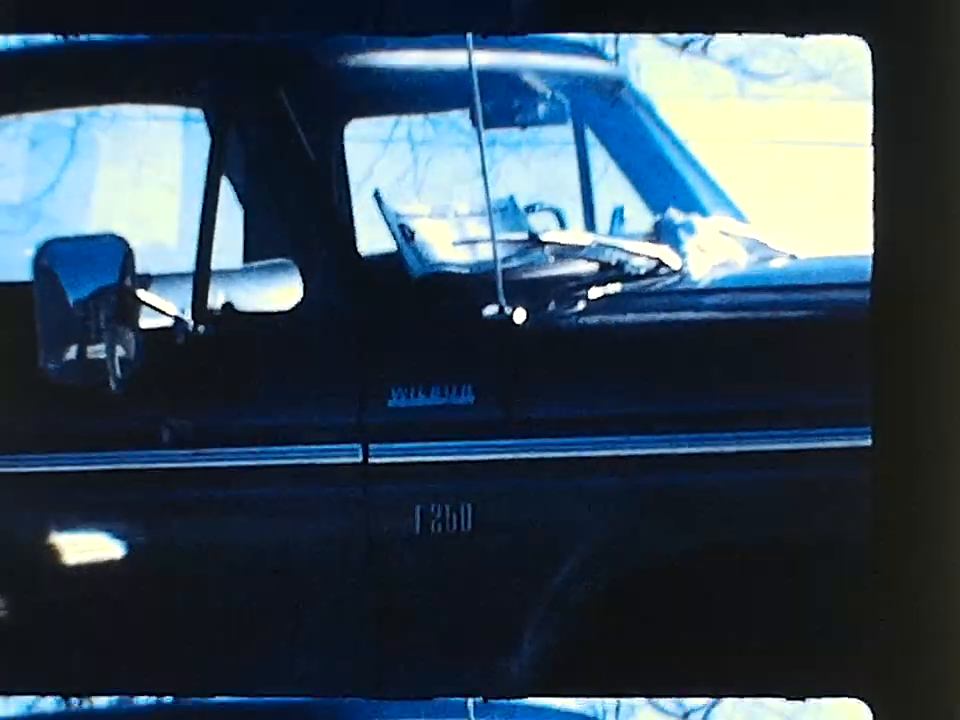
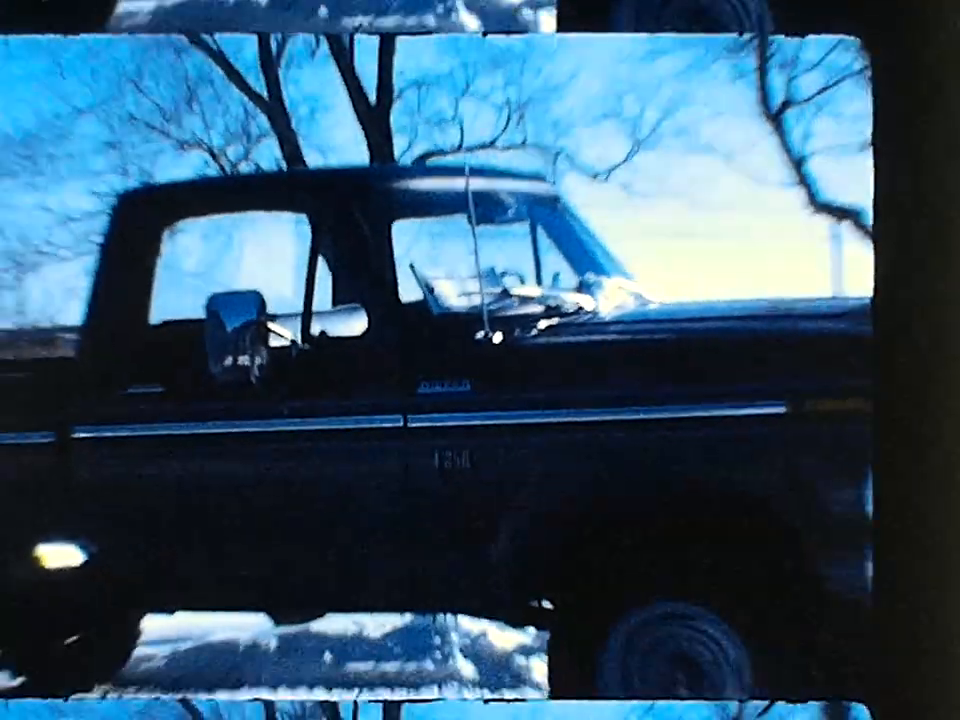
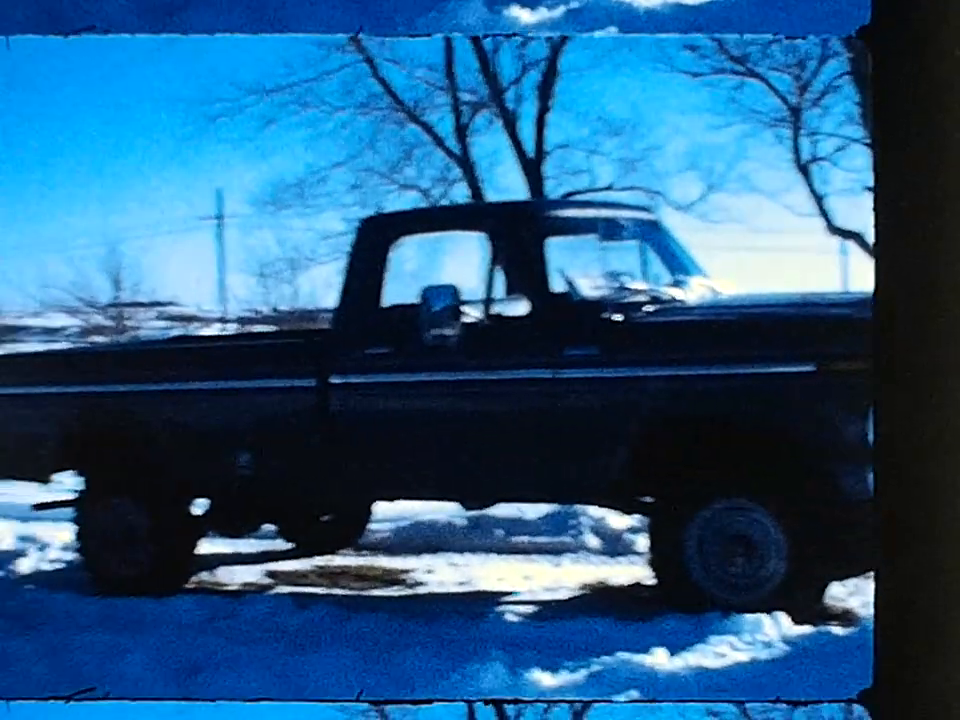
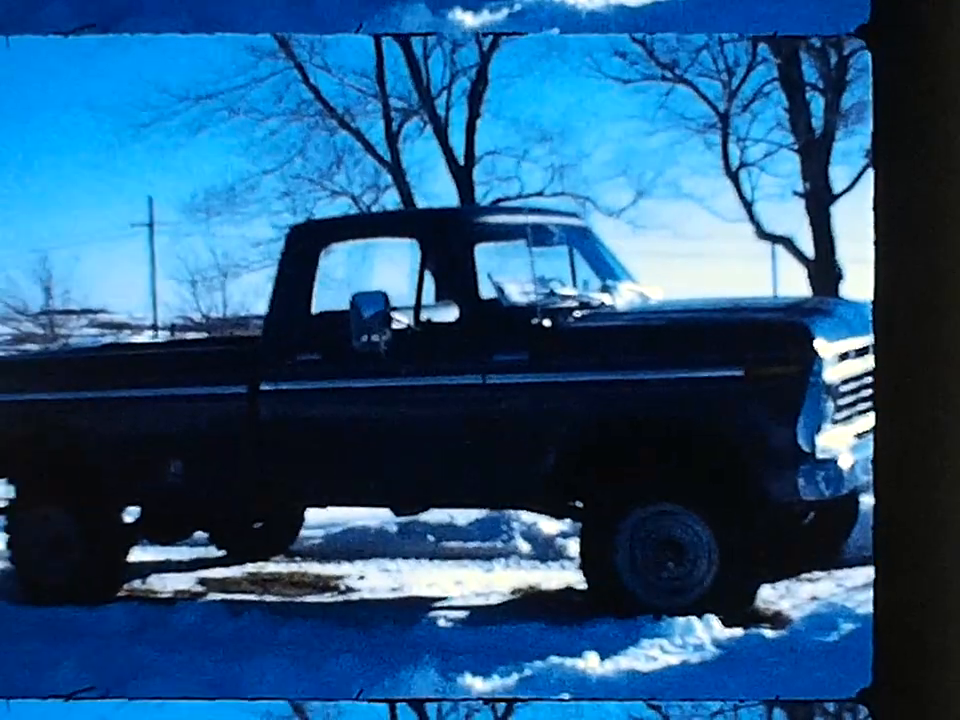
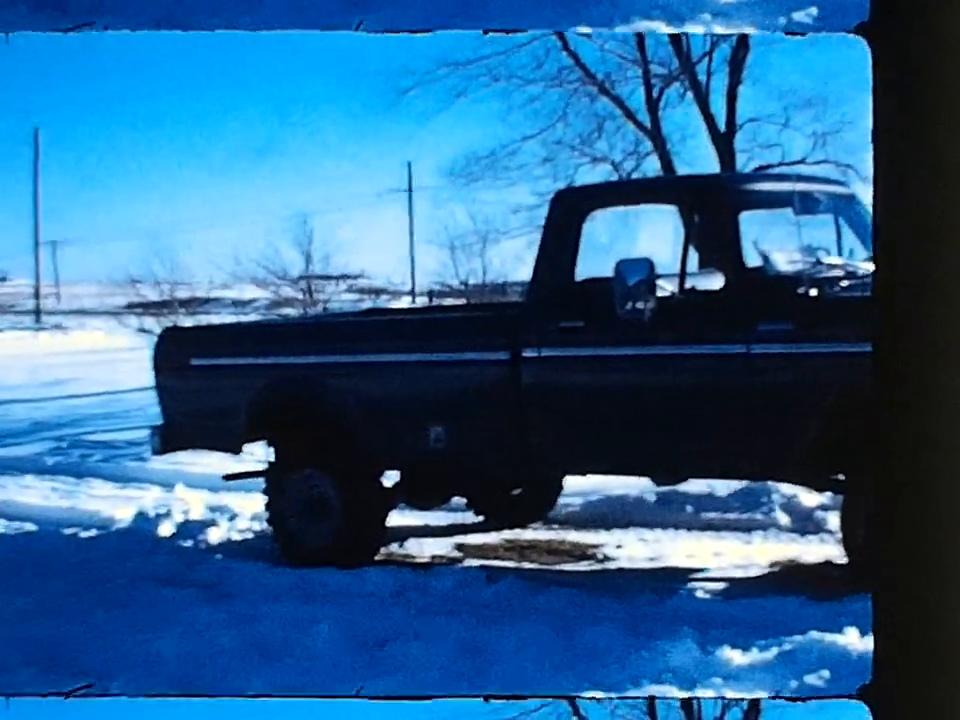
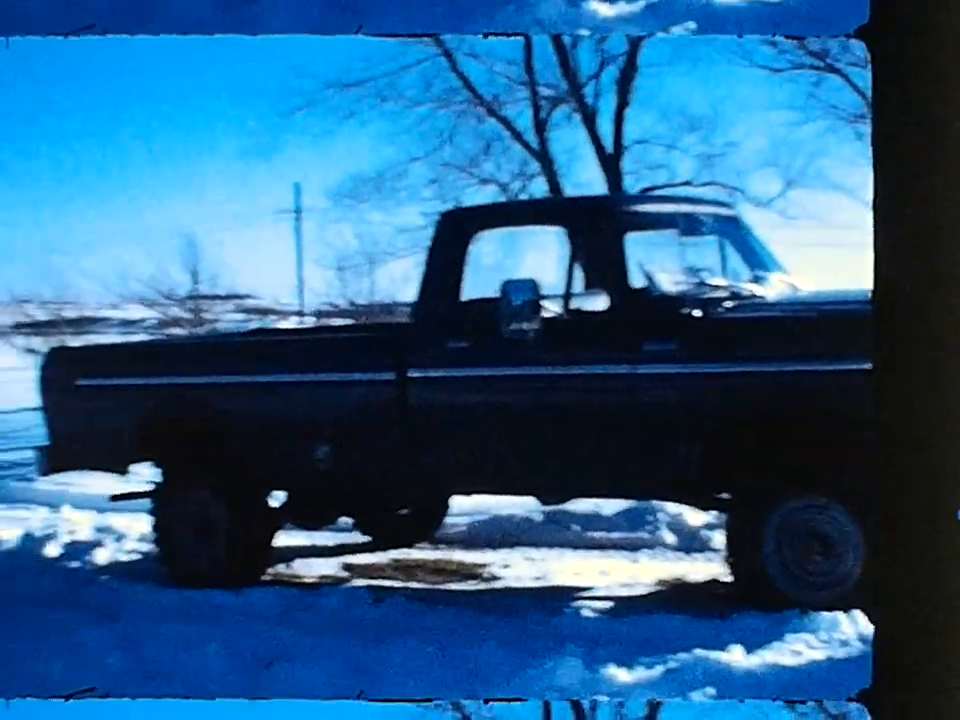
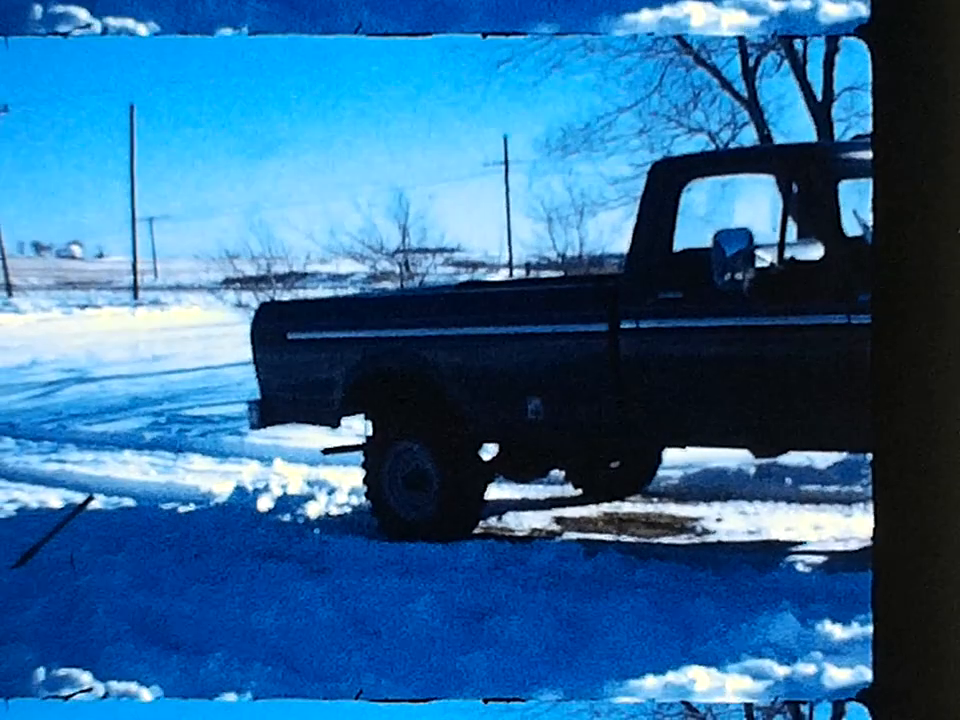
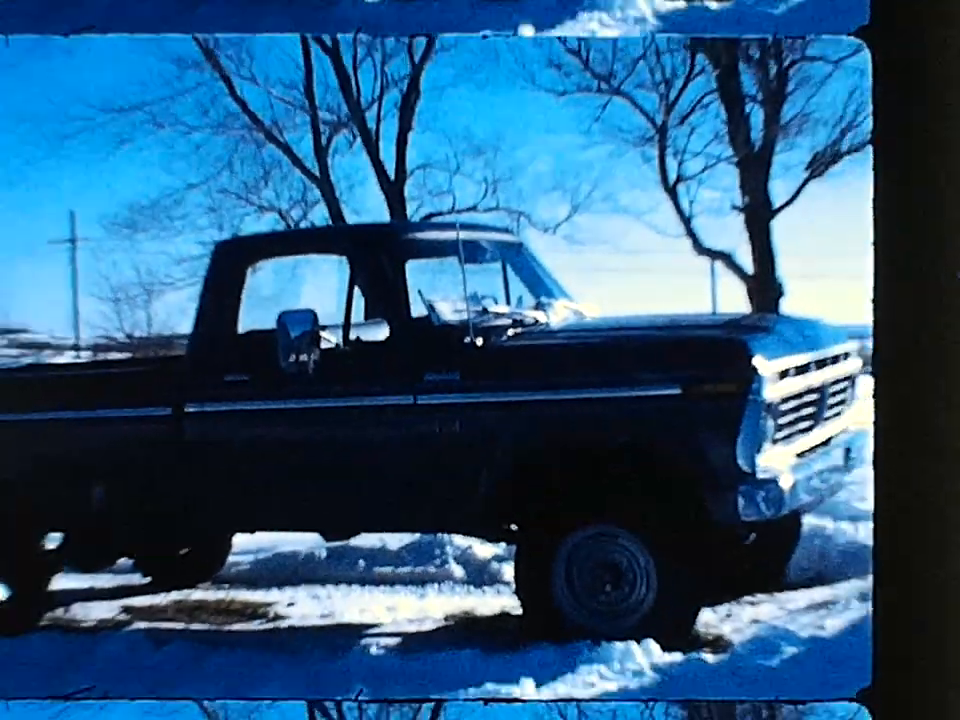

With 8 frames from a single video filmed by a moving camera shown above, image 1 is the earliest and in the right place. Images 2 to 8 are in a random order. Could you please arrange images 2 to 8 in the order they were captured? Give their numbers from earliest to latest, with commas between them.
2, 8, 4, 3, 6, 5, 7
